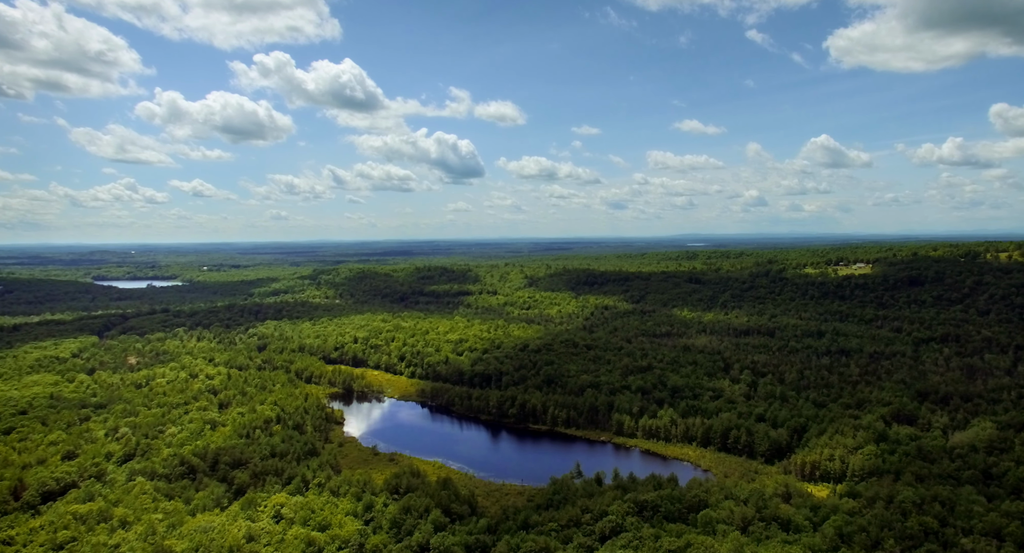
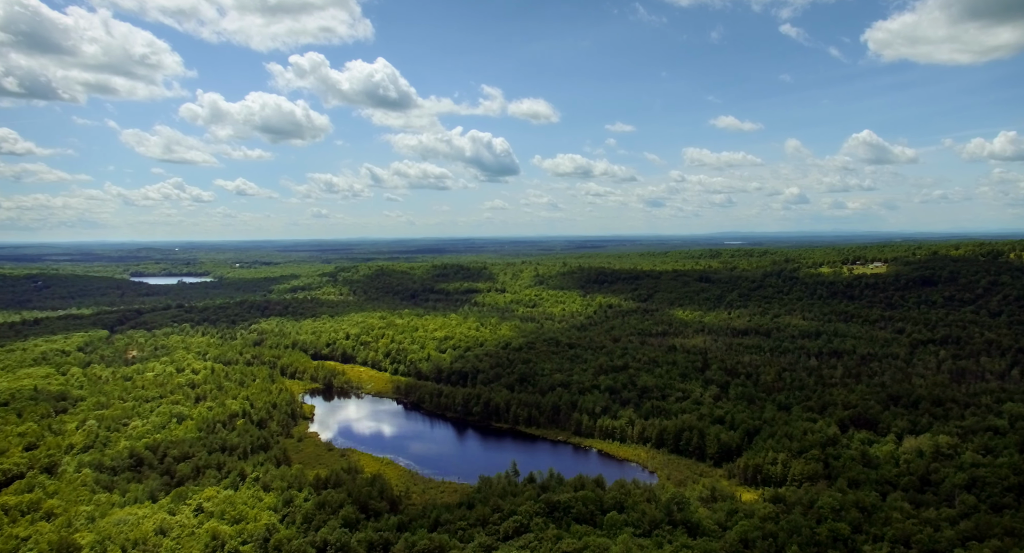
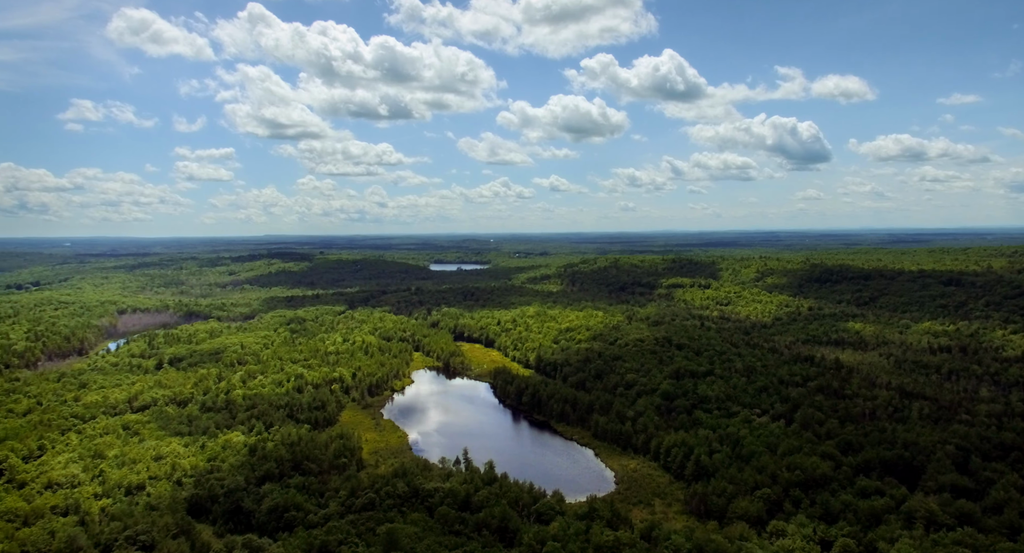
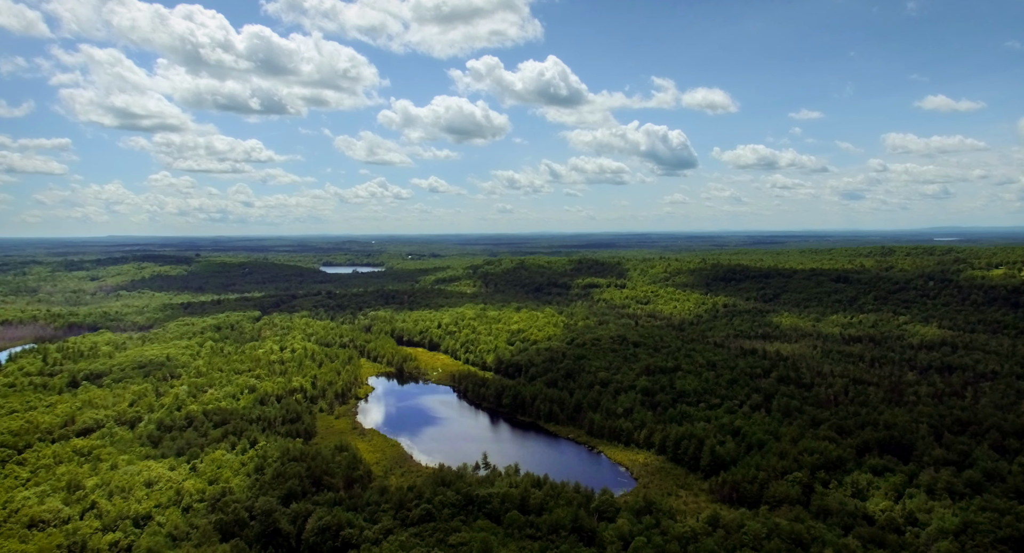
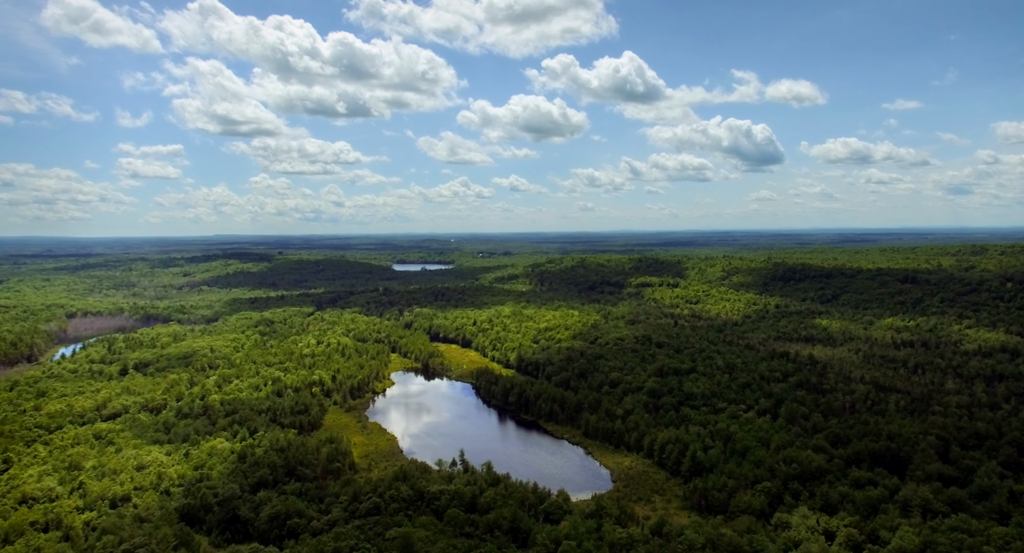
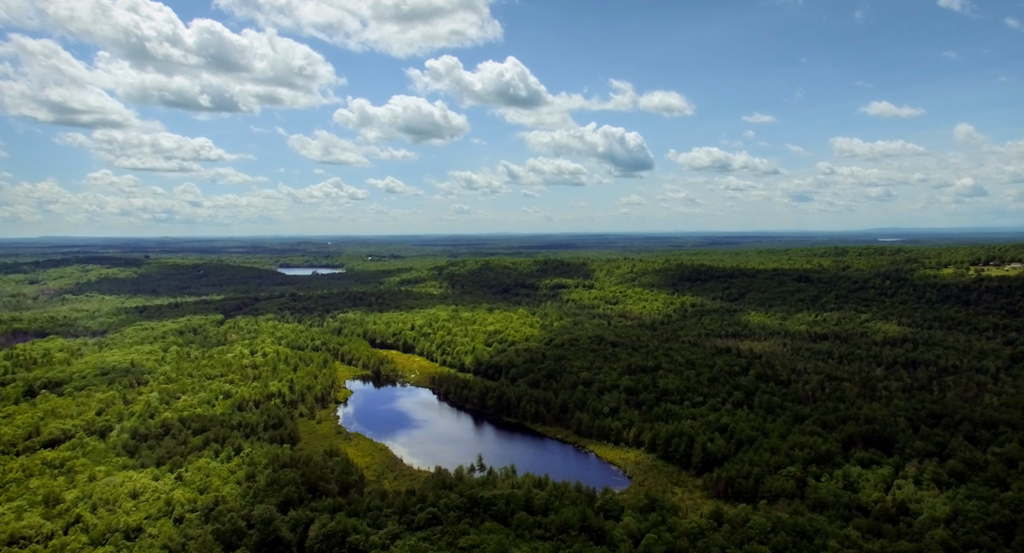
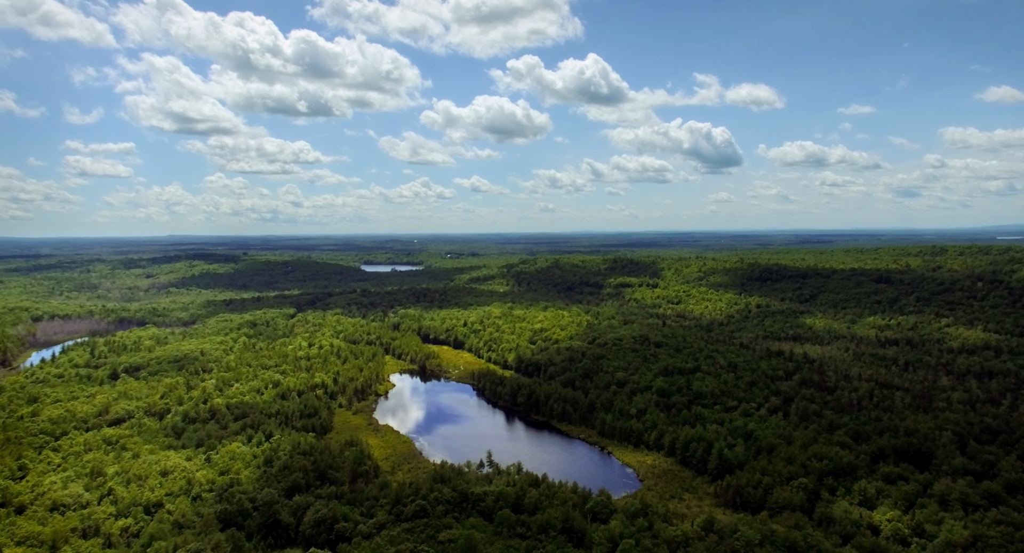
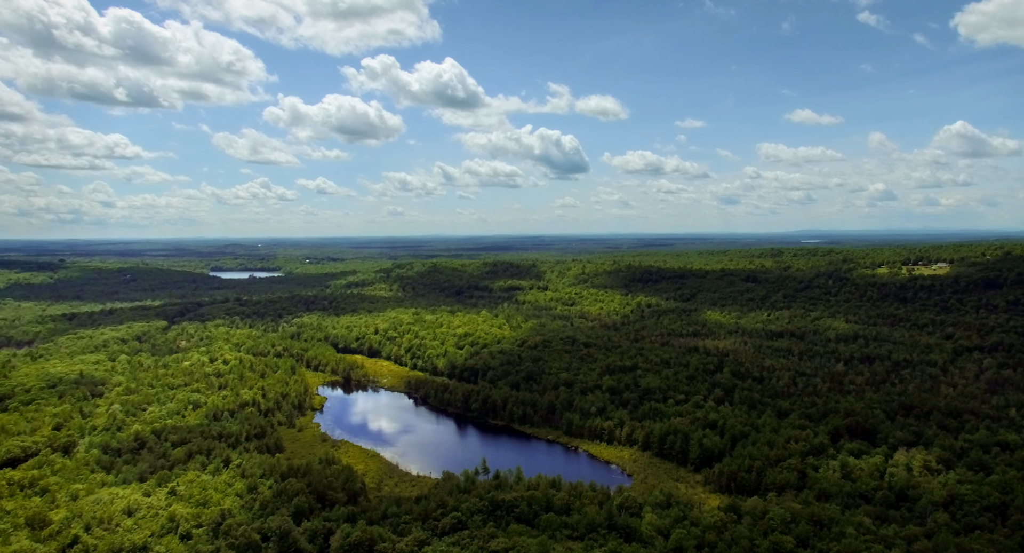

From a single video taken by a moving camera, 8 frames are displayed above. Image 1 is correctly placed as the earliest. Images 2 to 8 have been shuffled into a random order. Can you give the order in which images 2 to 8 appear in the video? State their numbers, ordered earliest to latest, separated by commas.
2, 8, 6, 4, 7, 5, 3
